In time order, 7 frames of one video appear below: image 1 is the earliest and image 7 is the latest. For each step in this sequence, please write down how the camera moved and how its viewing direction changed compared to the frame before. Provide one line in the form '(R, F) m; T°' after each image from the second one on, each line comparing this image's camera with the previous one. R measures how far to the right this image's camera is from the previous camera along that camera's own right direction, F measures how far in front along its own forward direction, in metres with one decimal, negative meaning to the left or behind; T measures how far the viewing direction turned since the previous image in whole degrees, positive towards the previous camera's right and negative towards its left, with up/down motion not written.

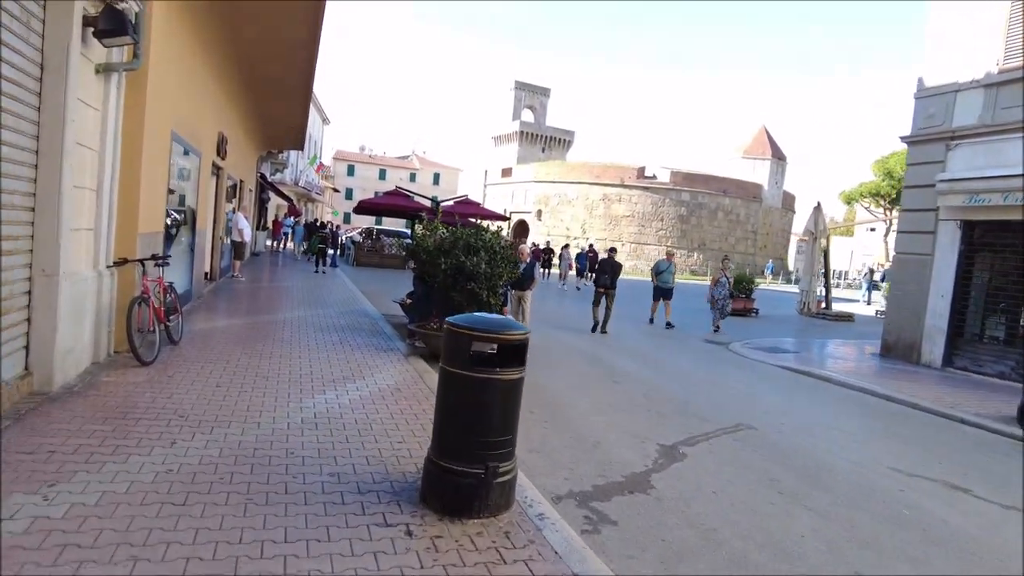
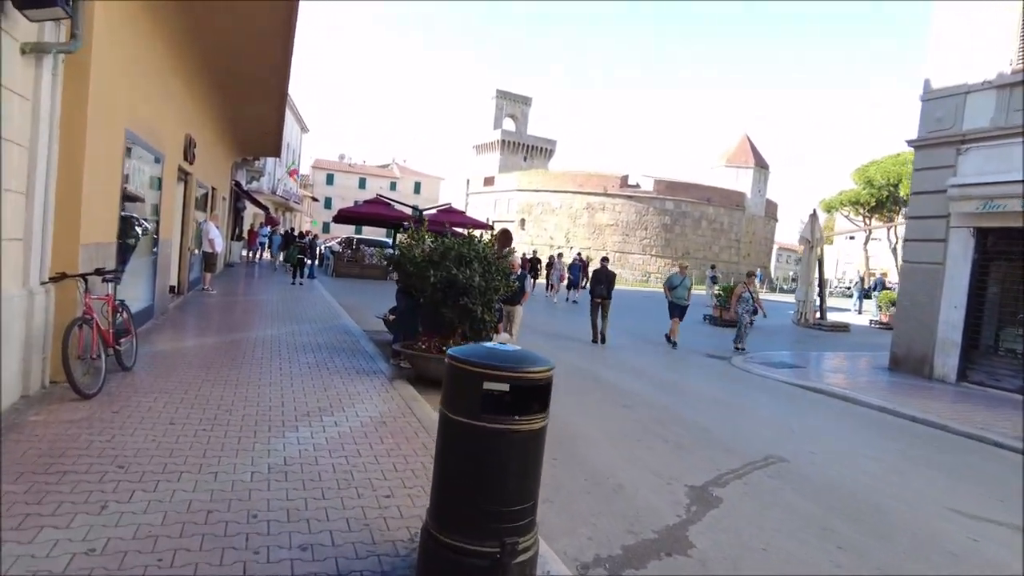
(-0.2, +0.7) m; +2°
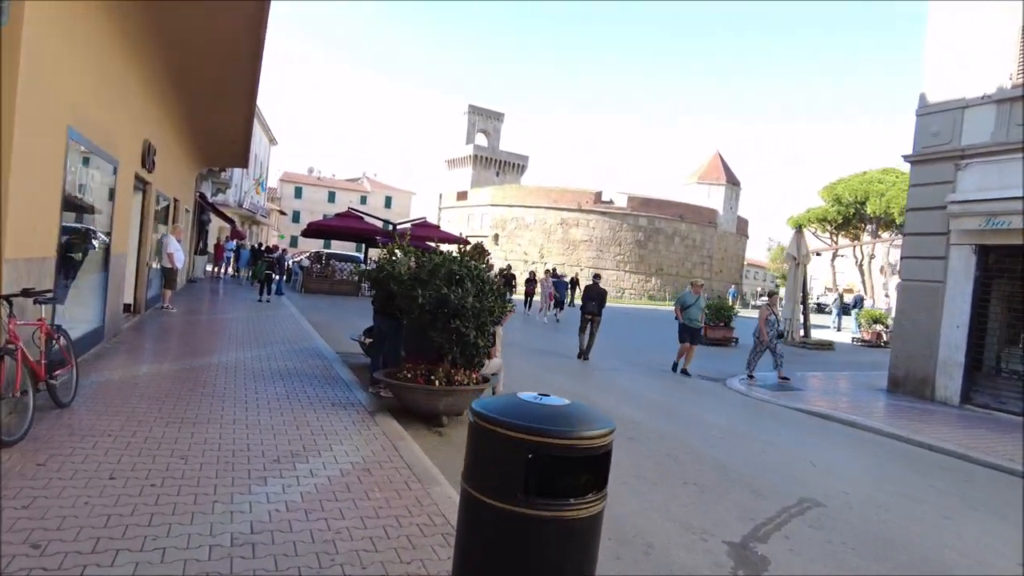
(-0.2, +0.7) m; +3°
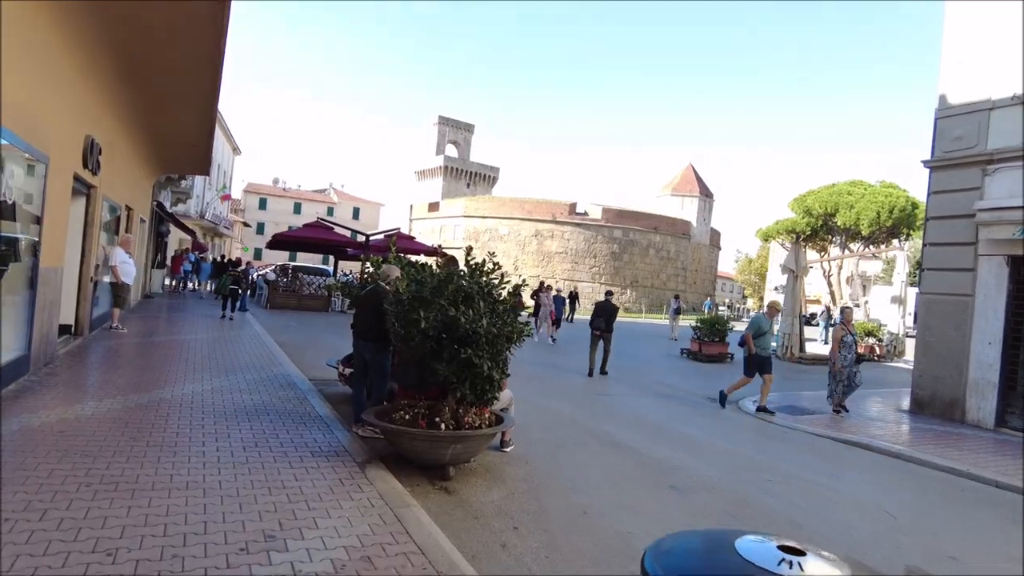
(-0.4, +1.1) m; +3°
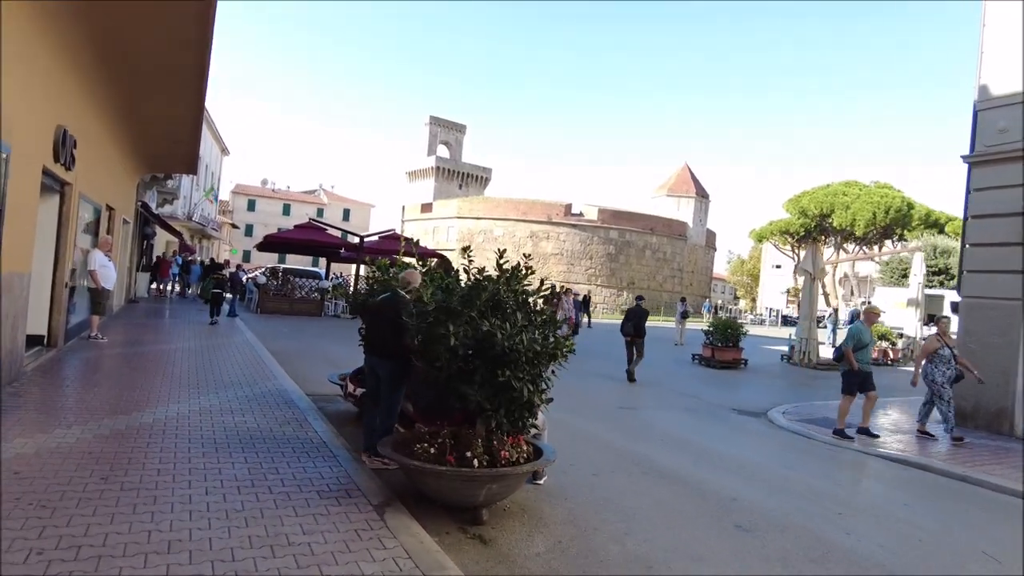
(-0.3, +0.8) m; +1°
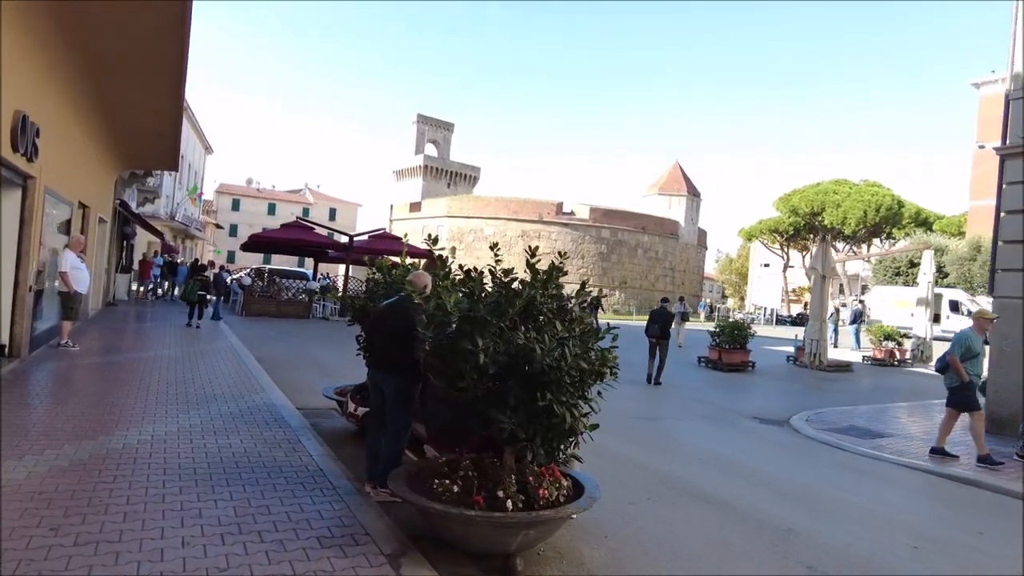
(-0.3, +0.7) m; +1°
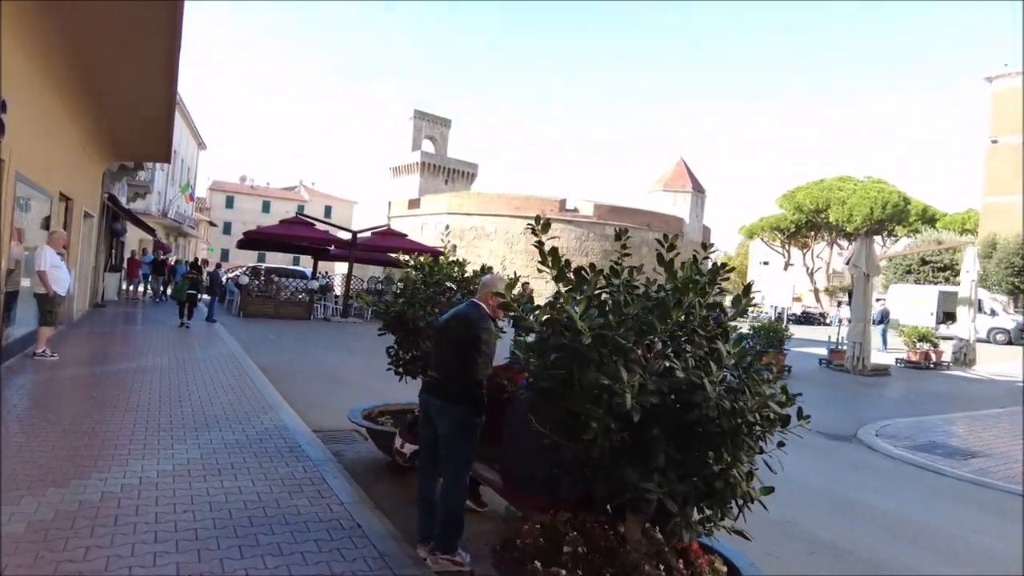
(-0.5, +1.1) m; +1°
